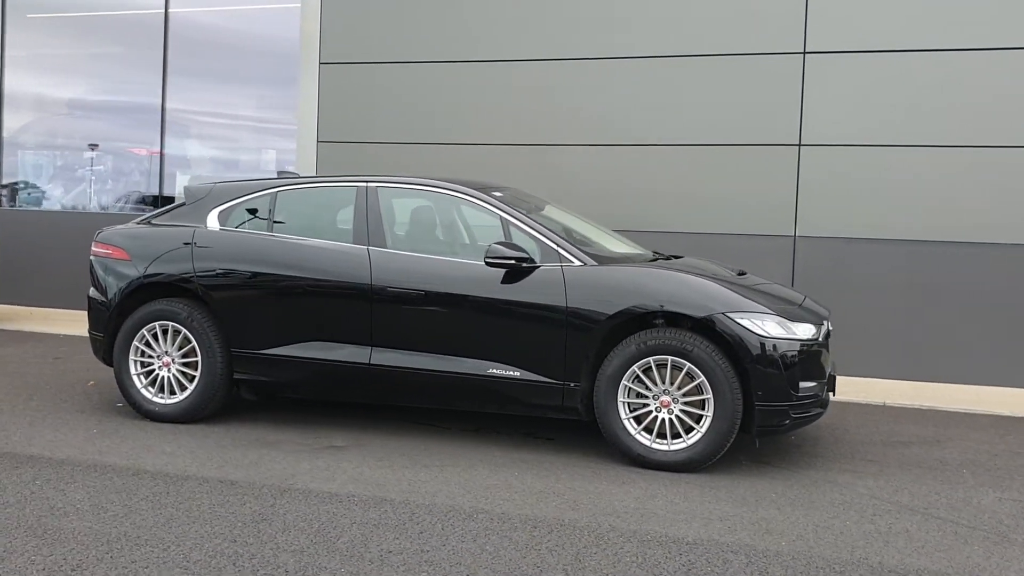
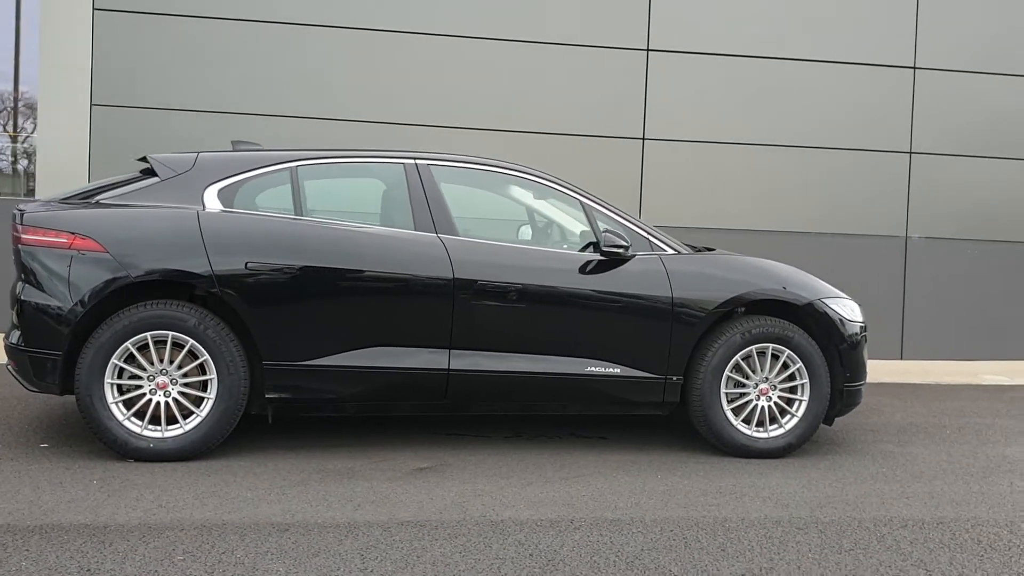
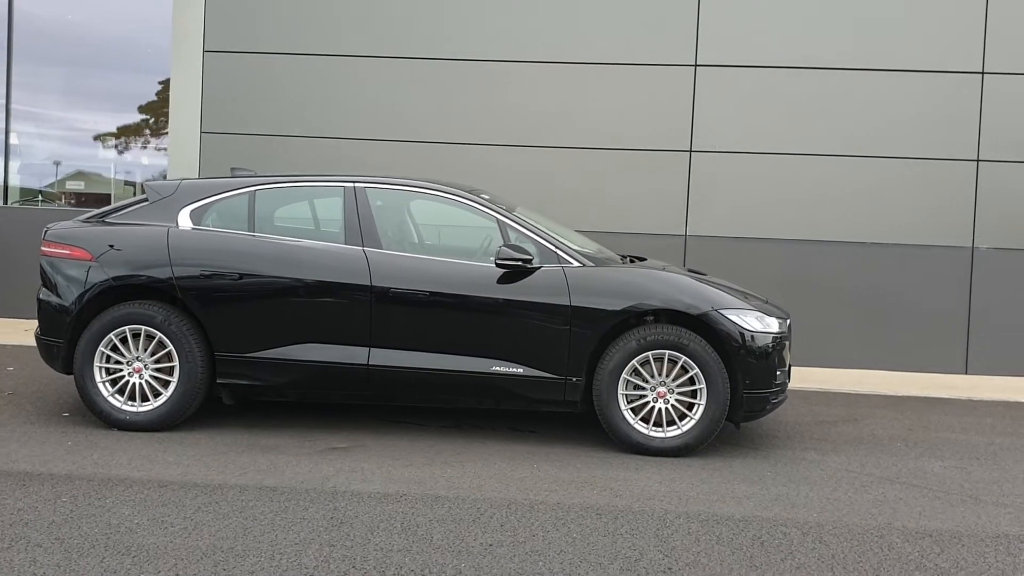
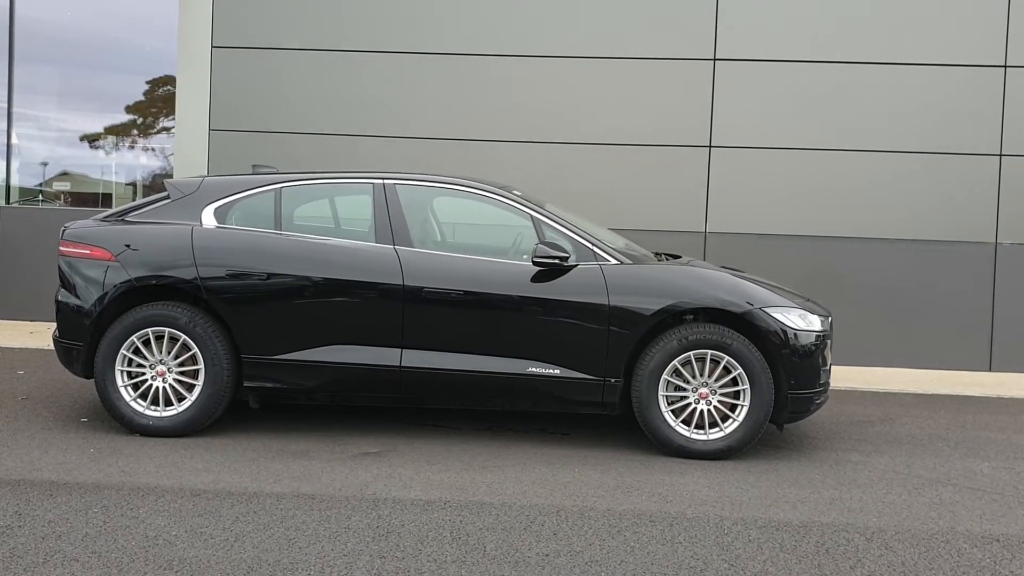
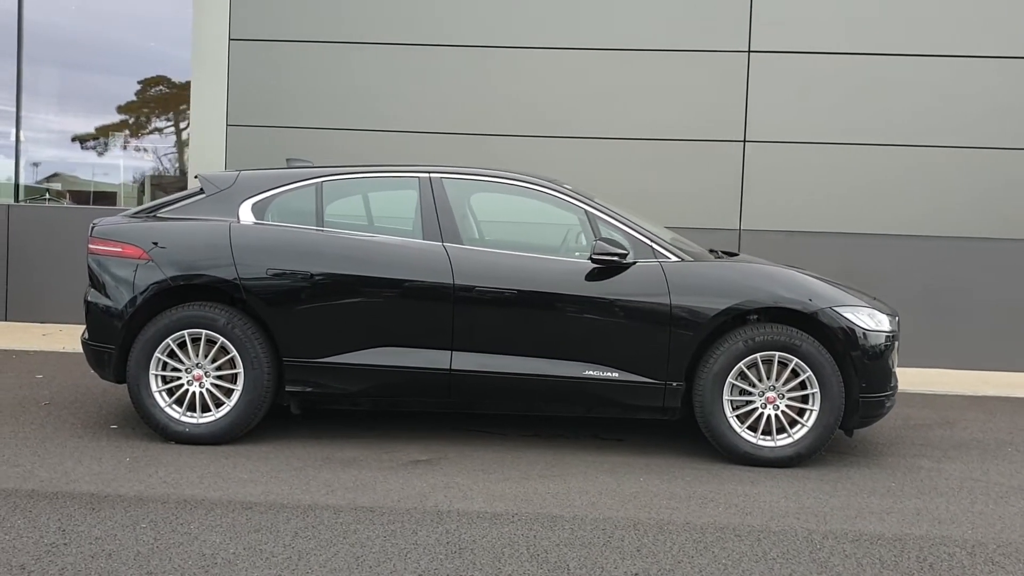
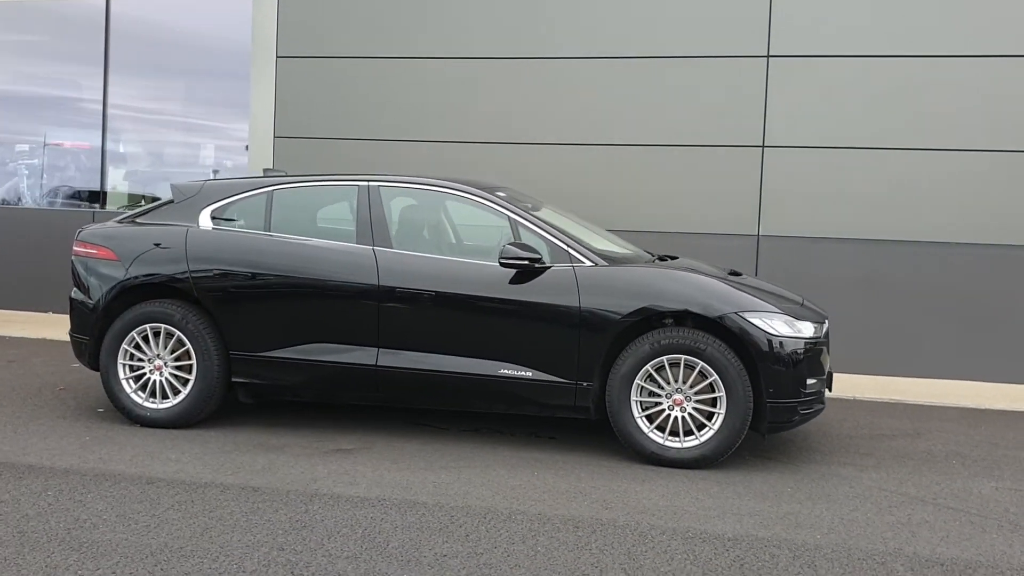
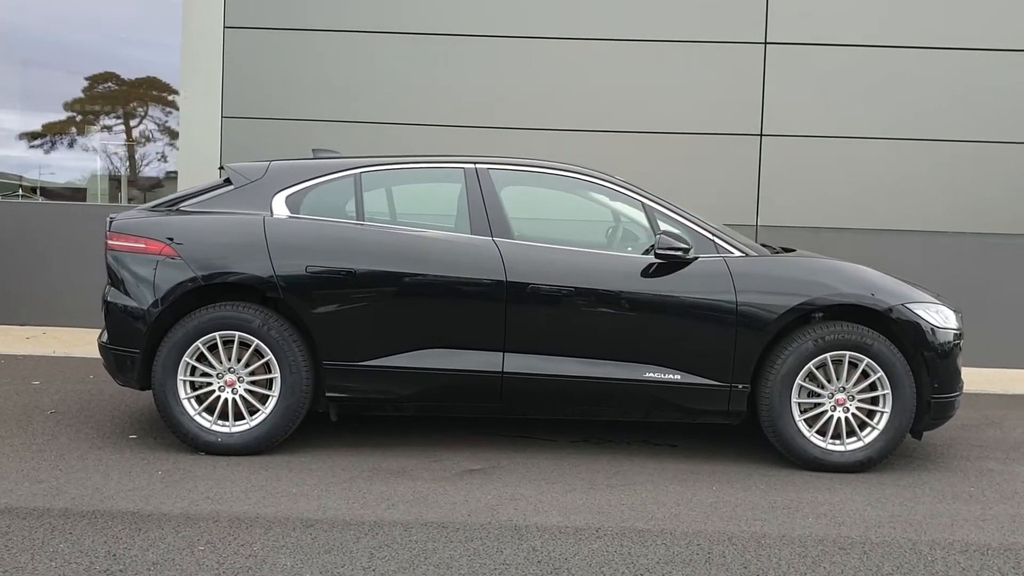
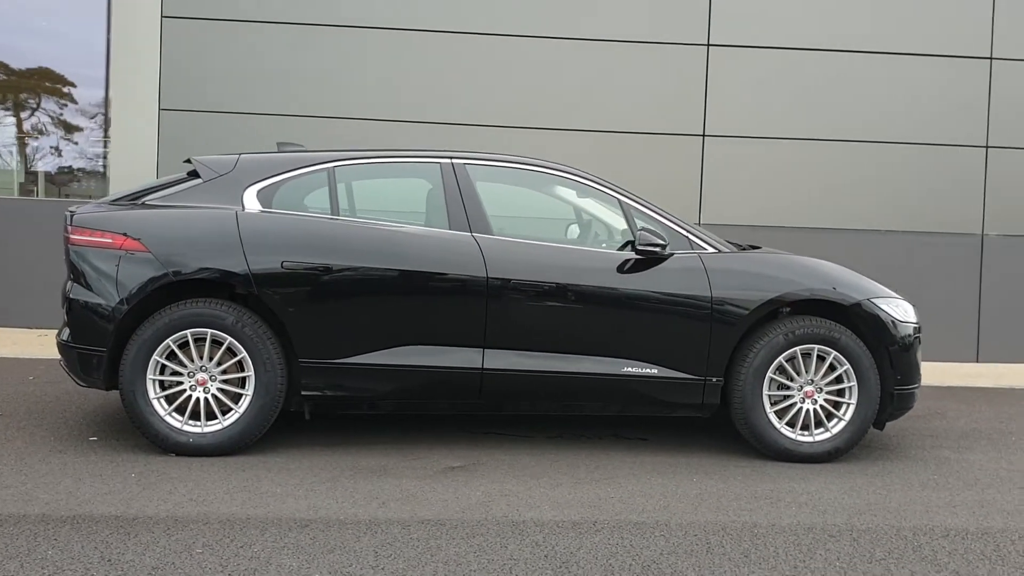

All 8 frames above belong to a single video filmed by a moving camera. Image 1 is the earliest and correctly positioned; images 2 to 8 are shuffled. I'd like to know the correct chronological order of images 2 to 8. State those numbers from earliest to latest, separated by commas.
6, 3, 4, 5, 7, 8, 2
